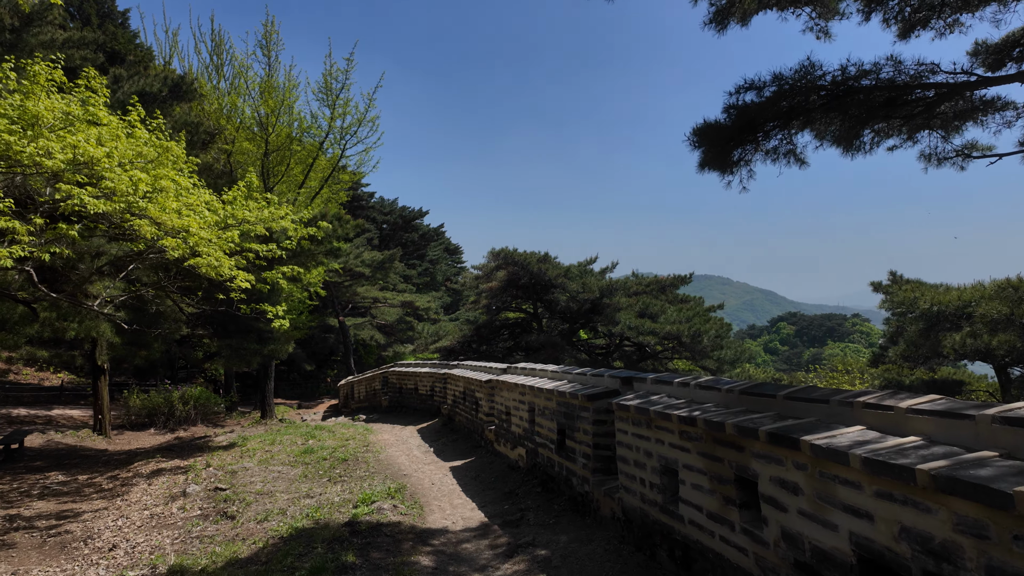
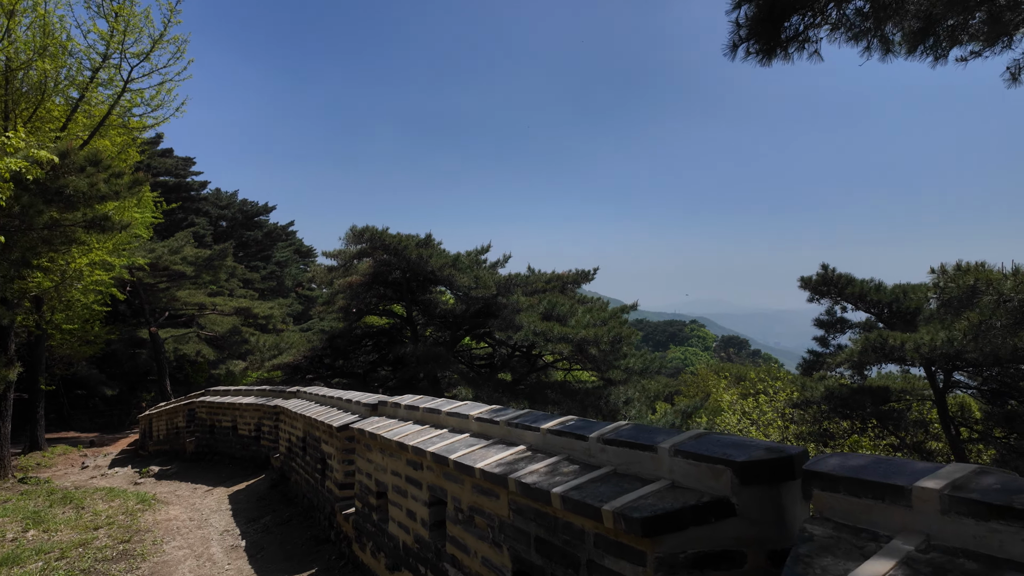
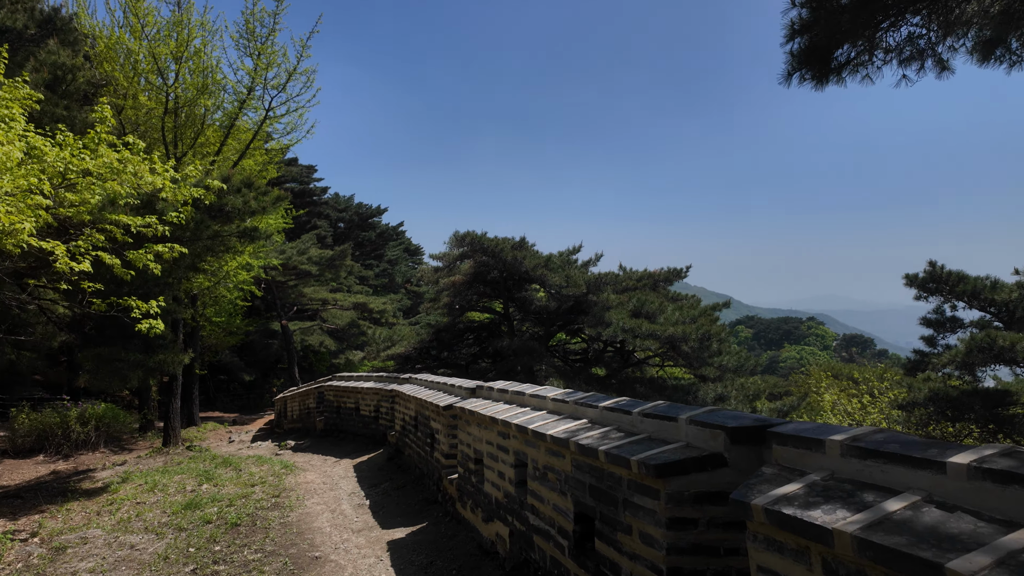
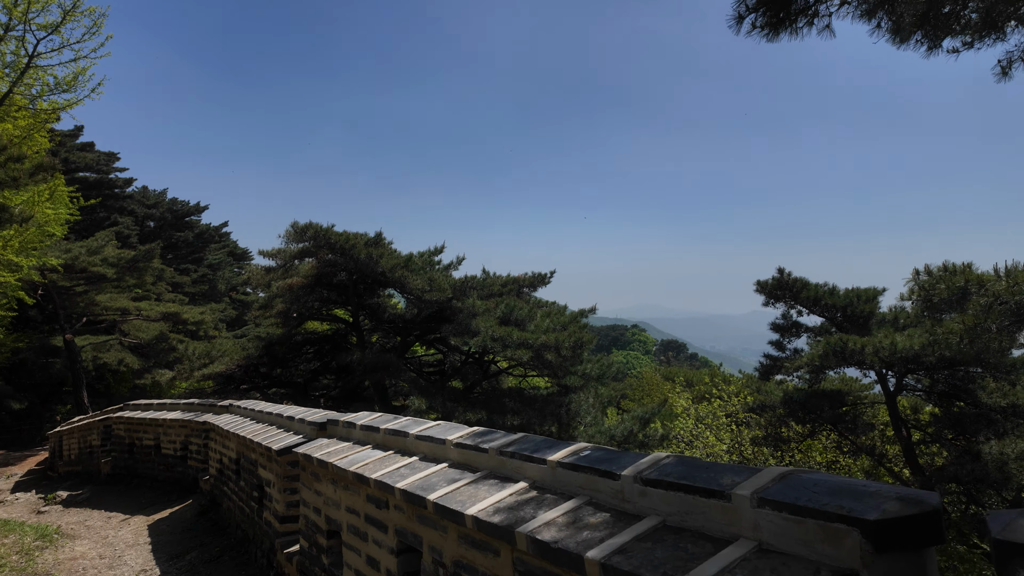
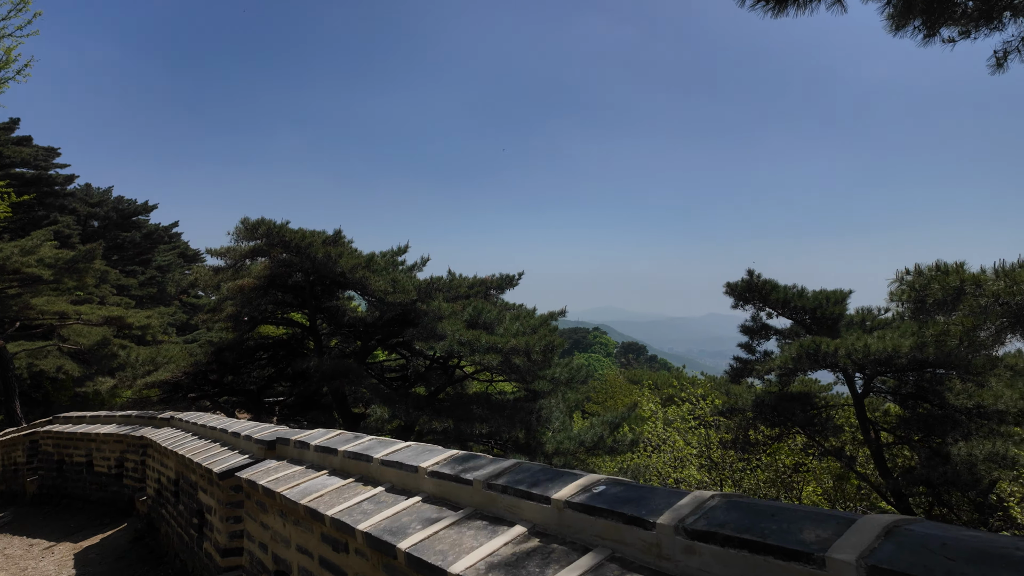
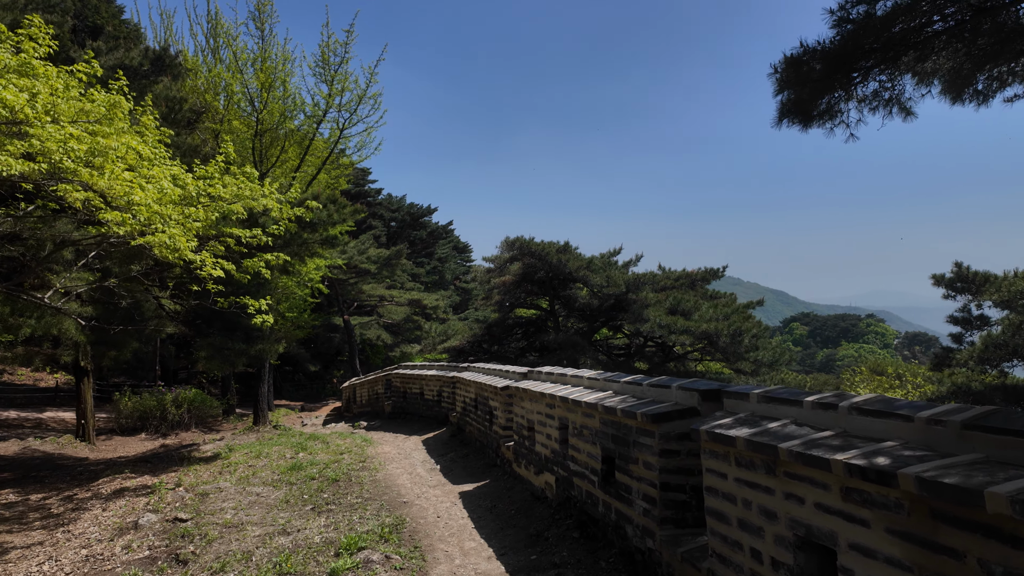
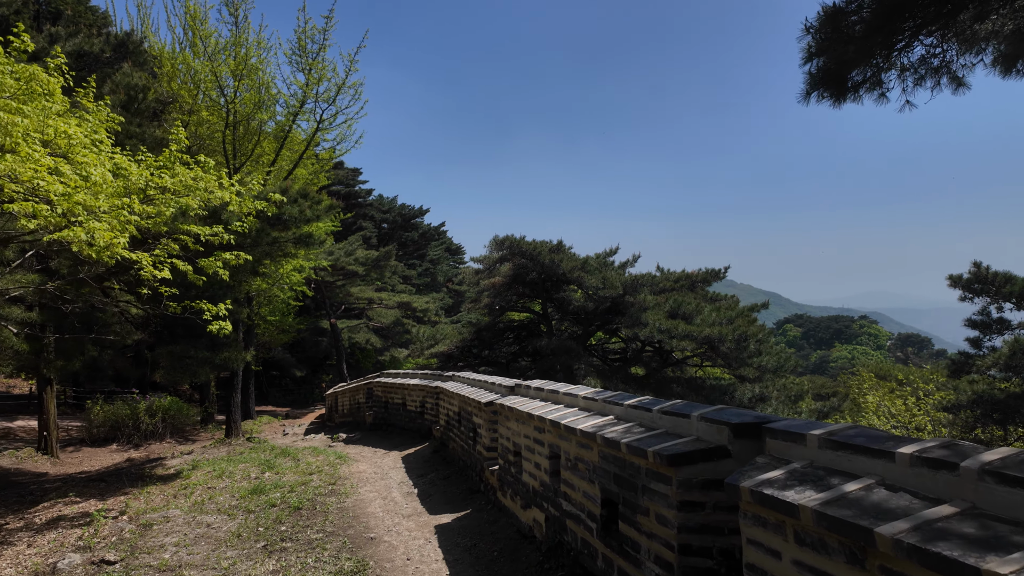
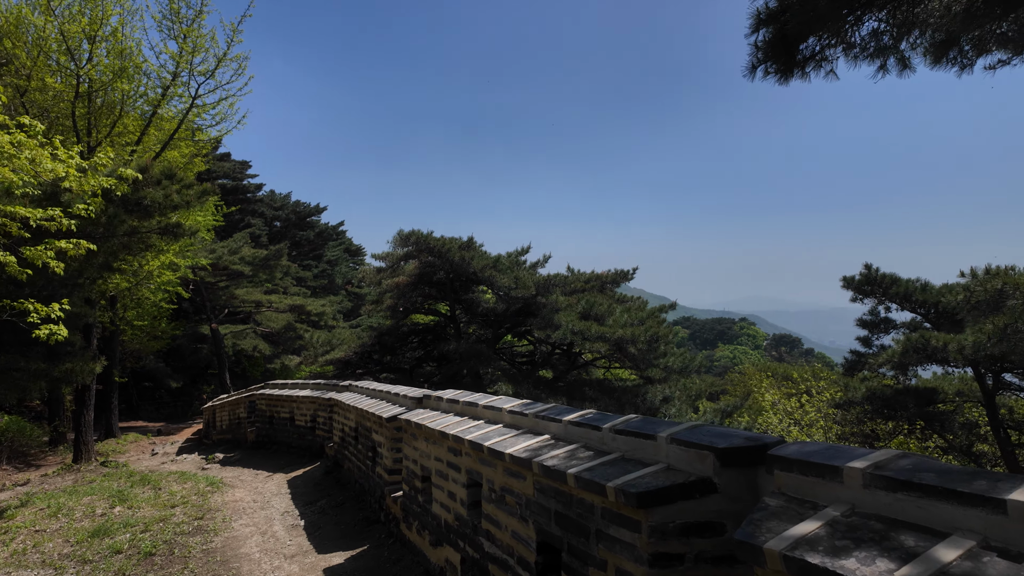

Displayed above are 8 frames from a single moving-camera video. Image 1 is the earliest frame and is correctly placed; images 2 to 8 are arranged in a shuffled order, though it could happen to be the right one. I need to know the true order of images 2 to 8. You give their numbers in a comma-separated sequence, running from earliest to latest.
6, 7, 3, 8, 2, 4, 5
